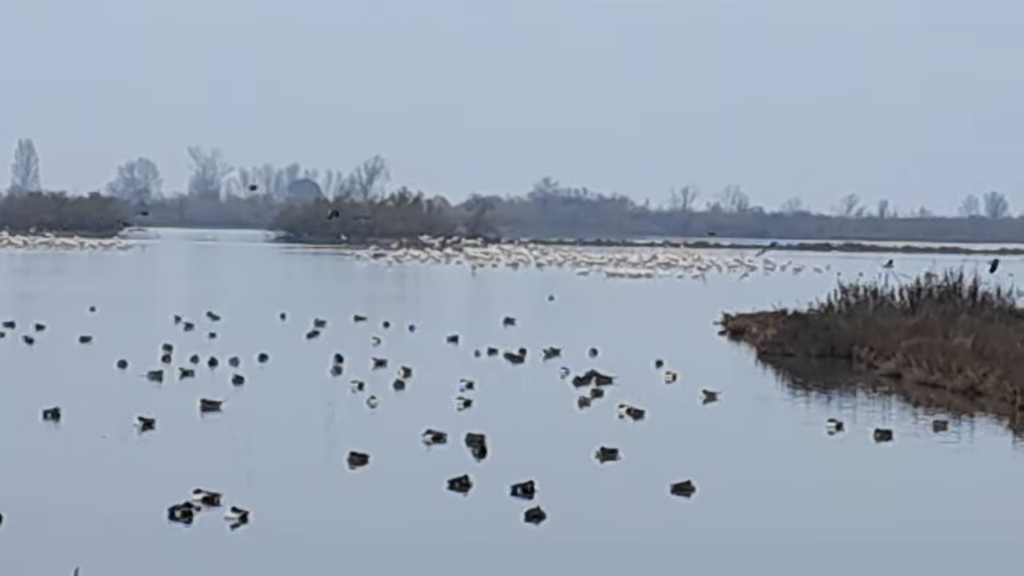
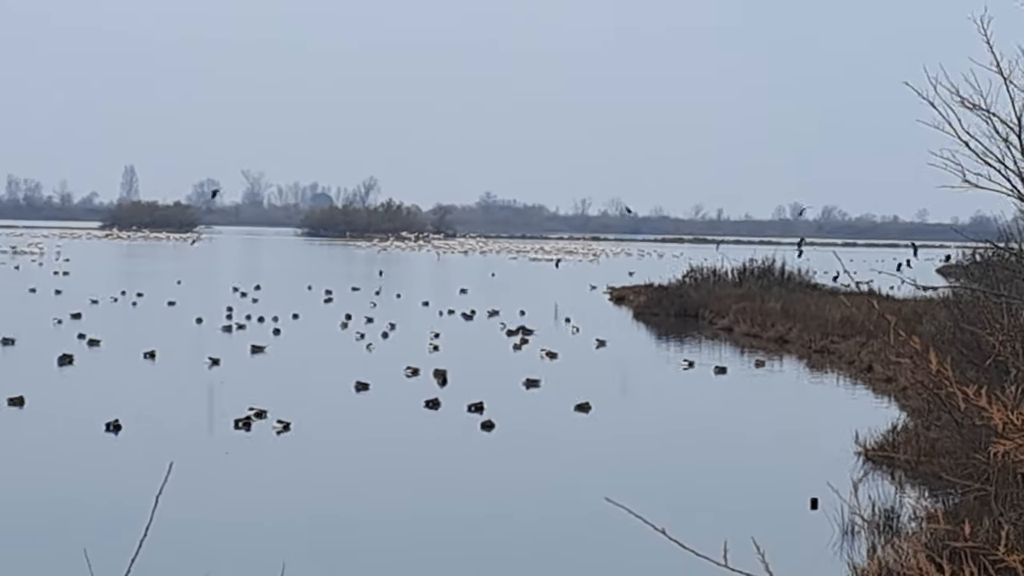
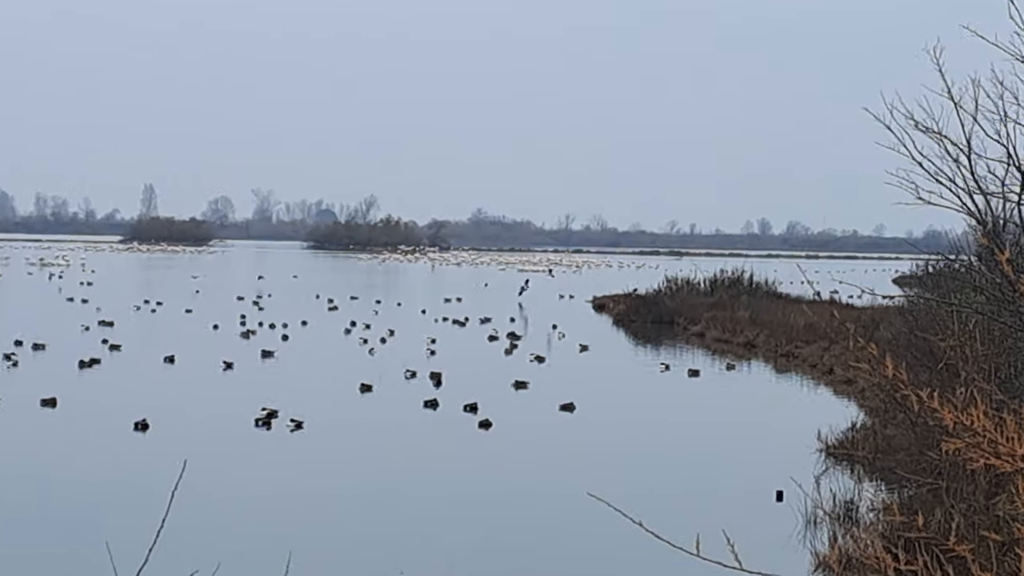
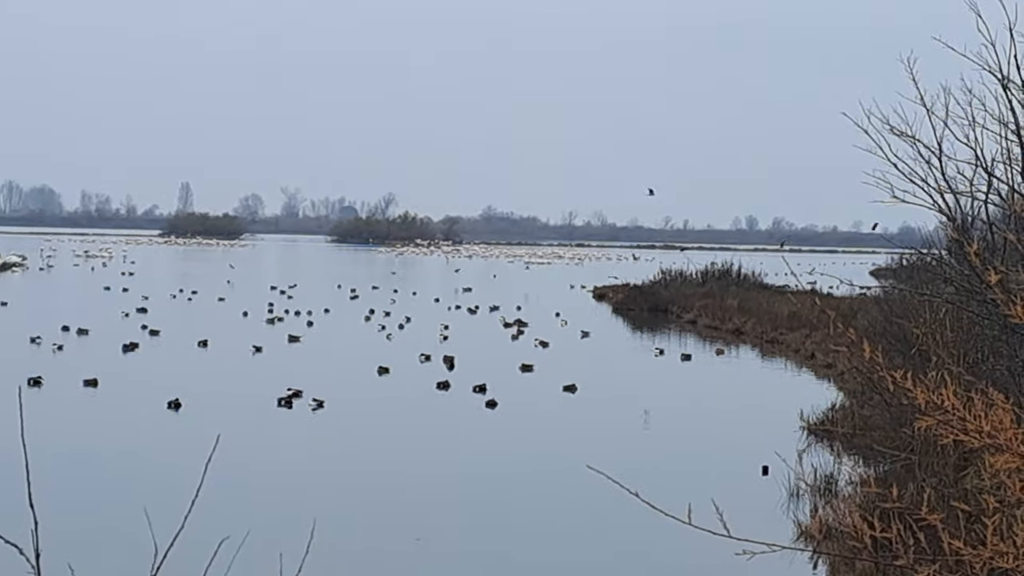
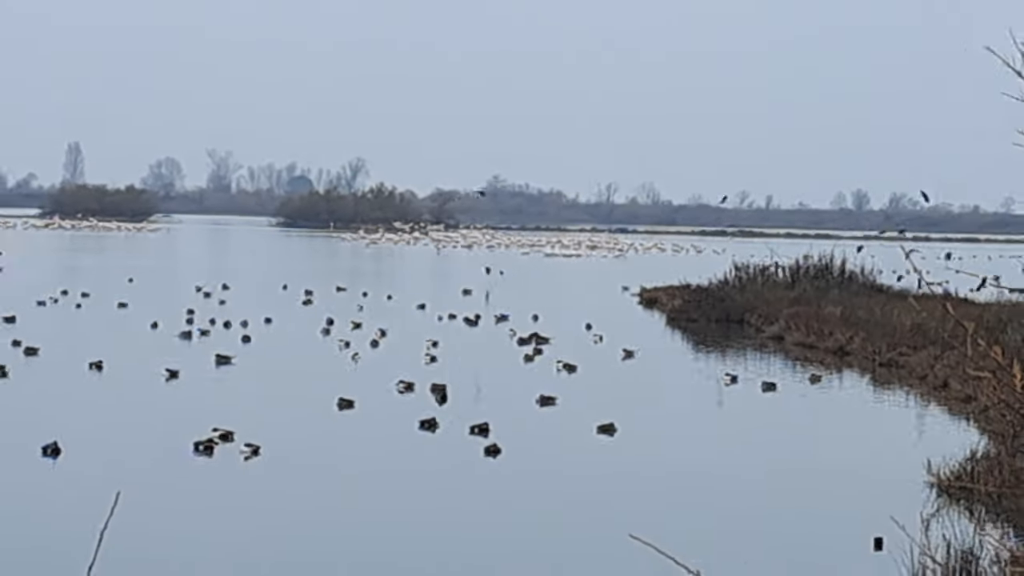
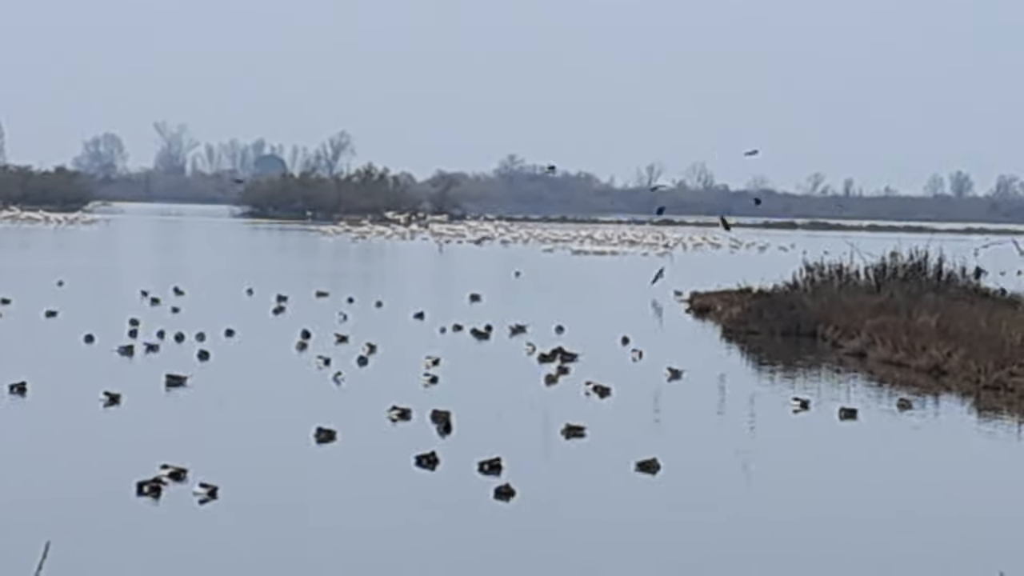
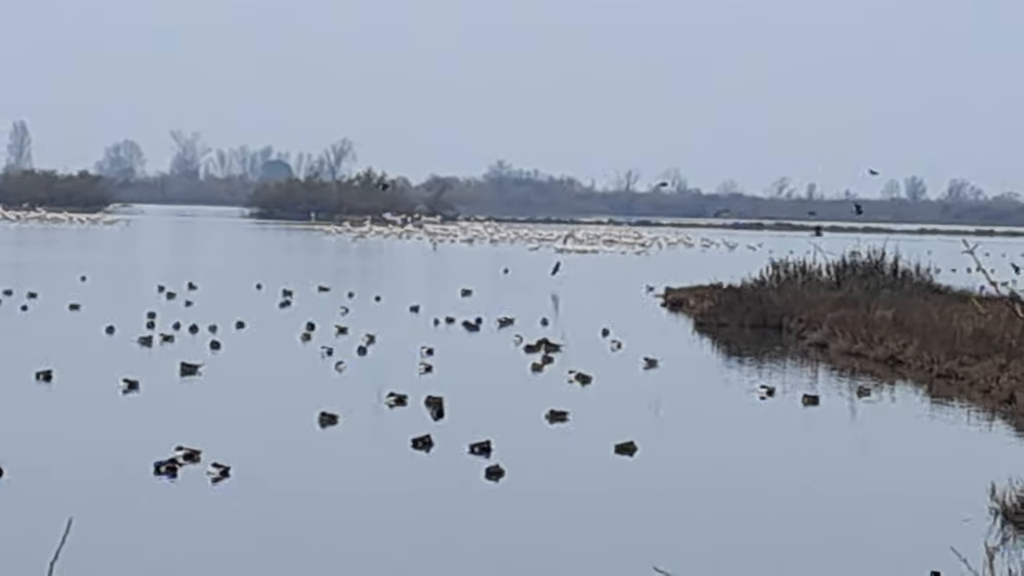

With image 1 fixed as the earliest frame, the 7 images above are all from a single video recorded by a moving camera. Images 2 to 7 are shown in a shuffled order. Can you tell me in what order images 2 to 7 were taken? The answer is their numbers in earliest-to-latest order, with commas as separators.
6, 7, 5, 2, 4, 3
